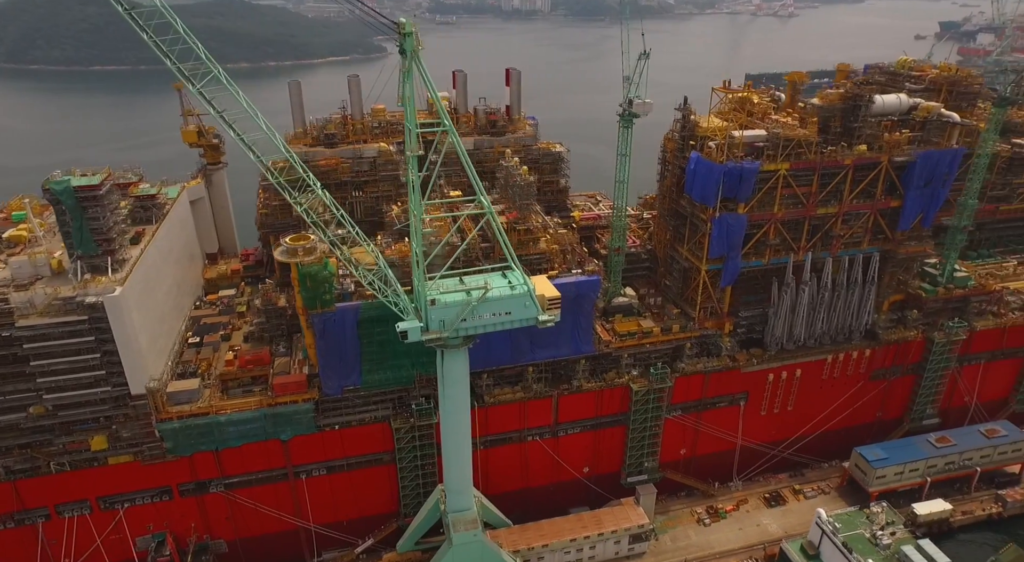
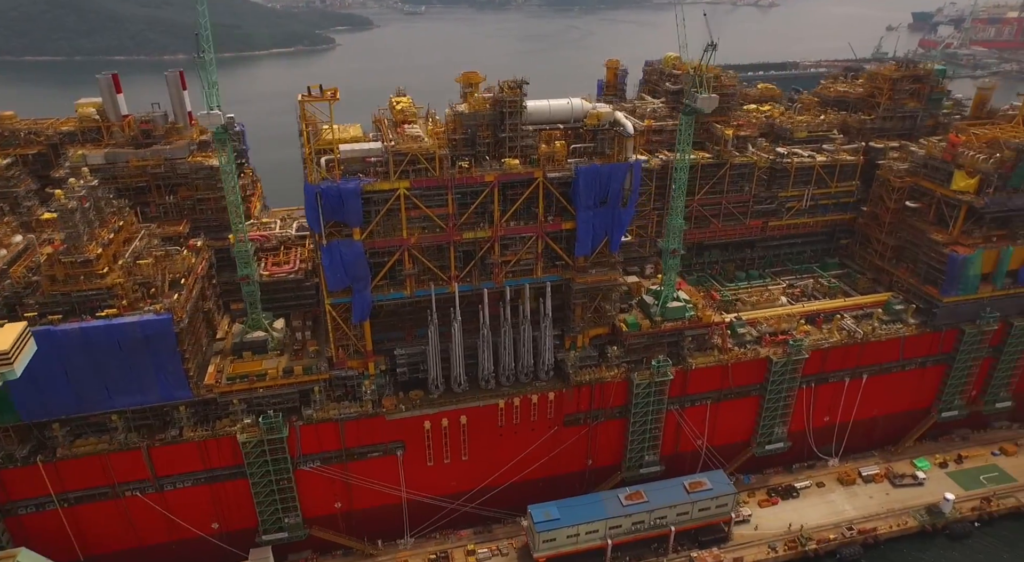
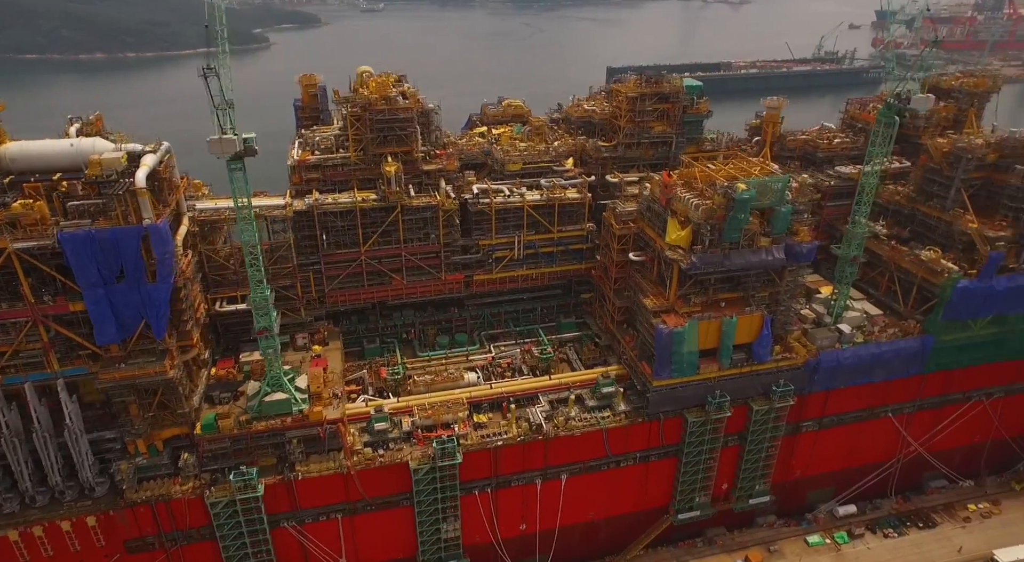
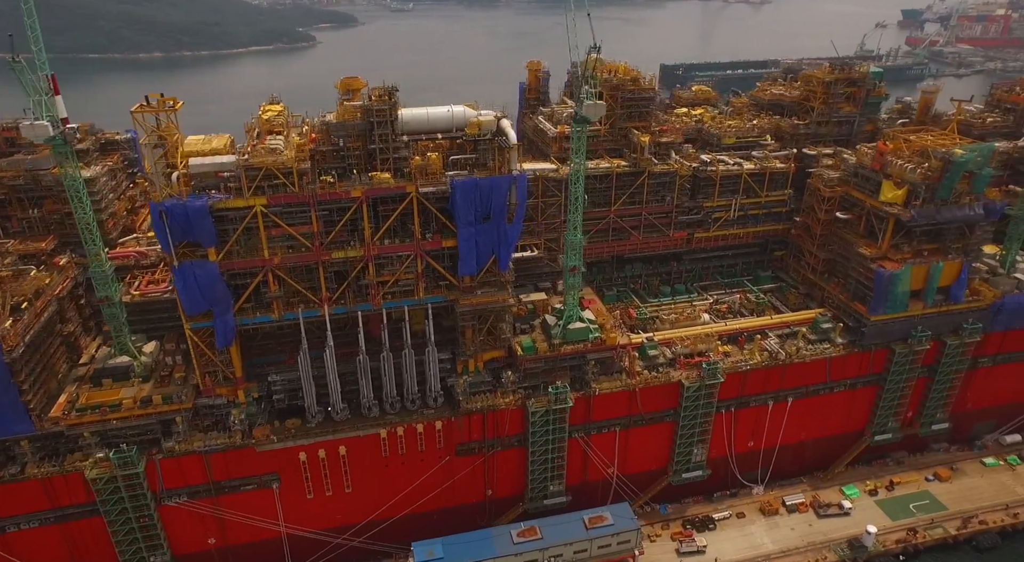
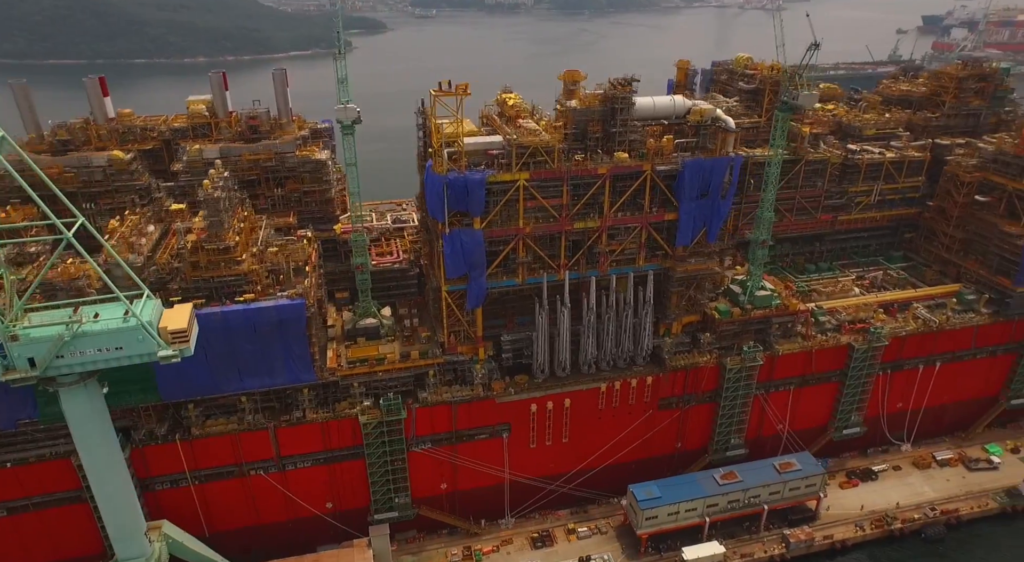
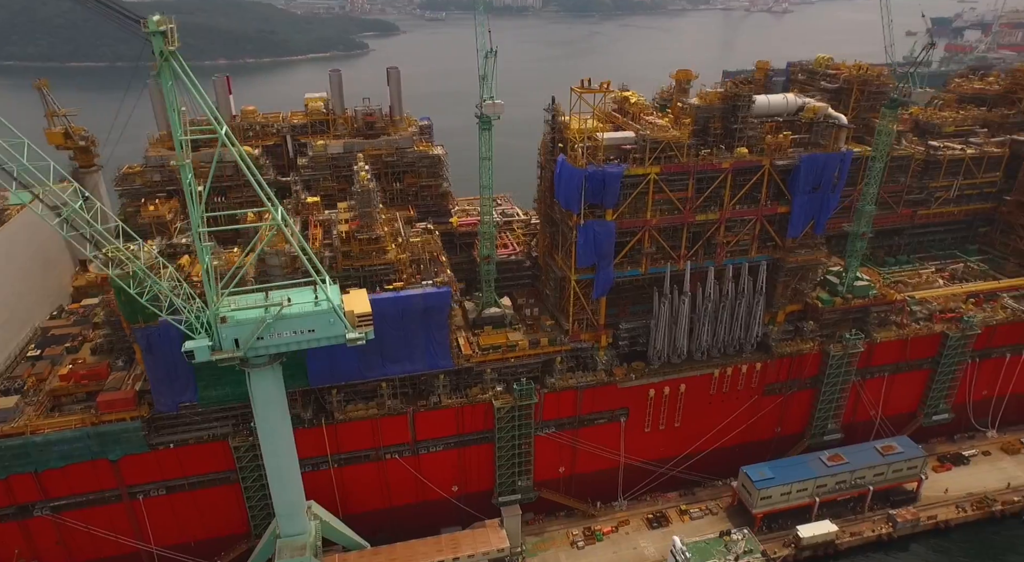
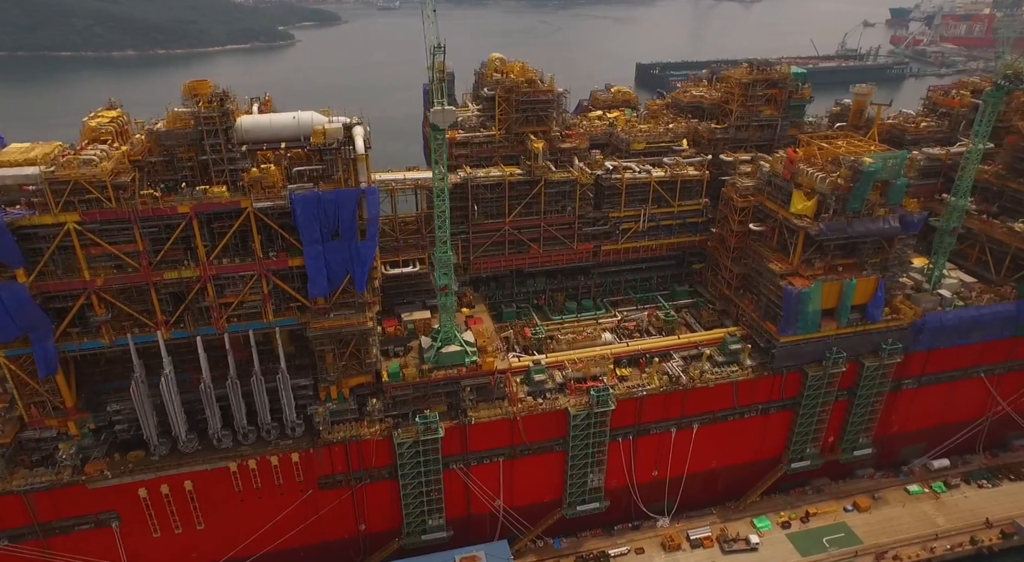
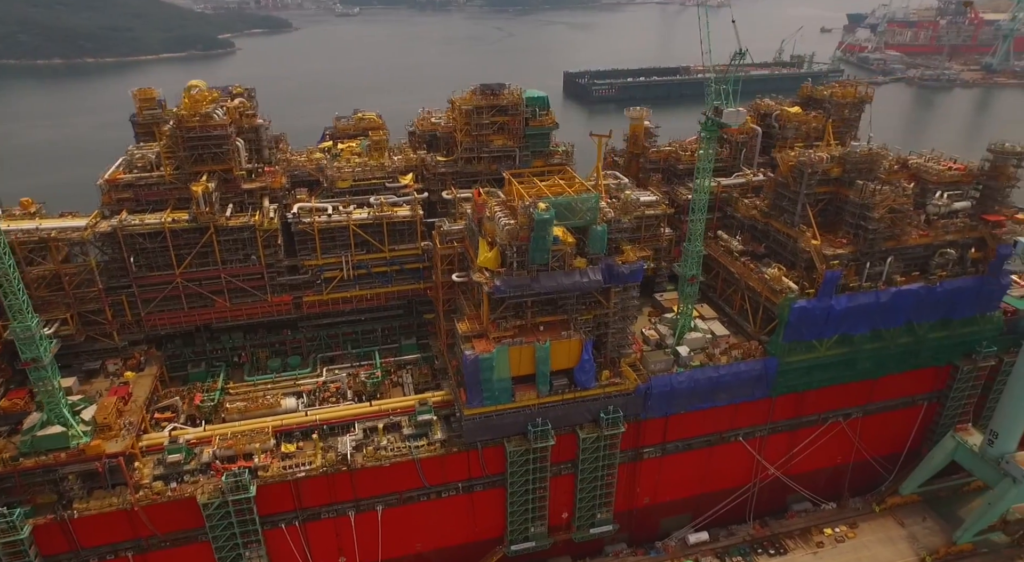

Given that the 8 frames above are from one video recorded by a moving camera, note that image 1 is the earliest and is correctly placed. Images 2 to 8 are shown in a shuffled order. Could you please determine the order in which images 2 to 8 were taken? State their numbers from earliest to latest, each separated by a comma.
6, 5, 2, 4, 7, 3, 8
